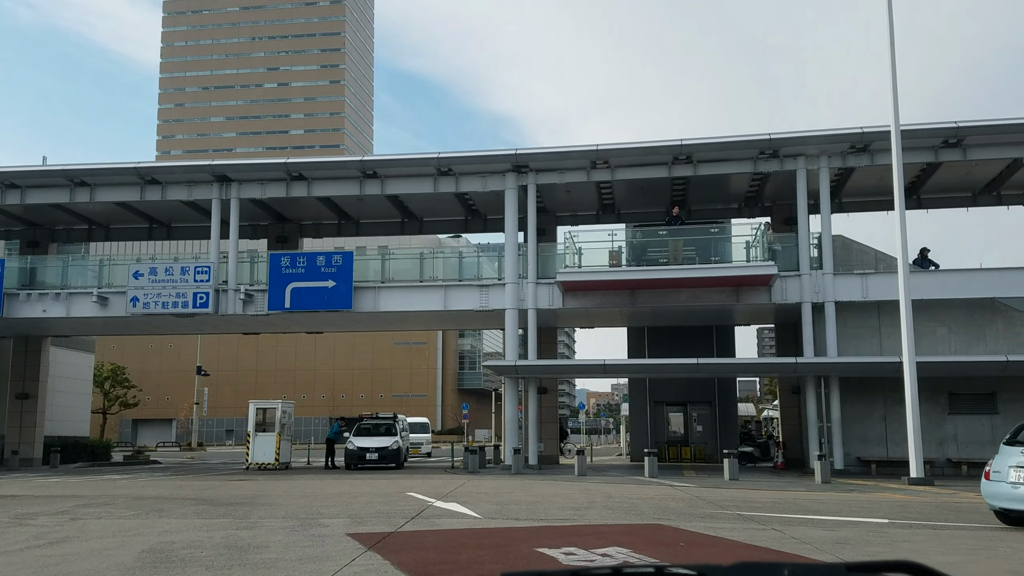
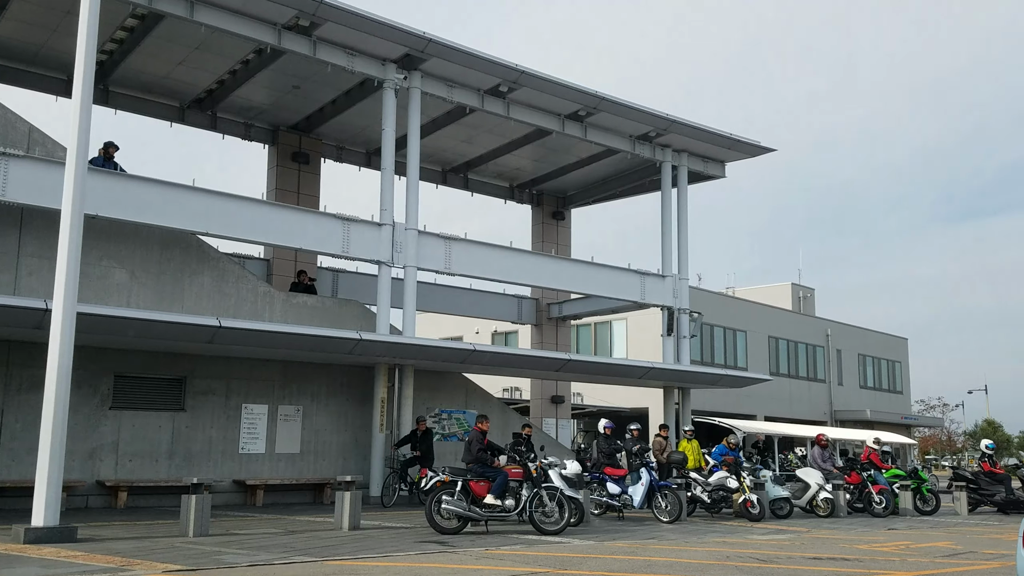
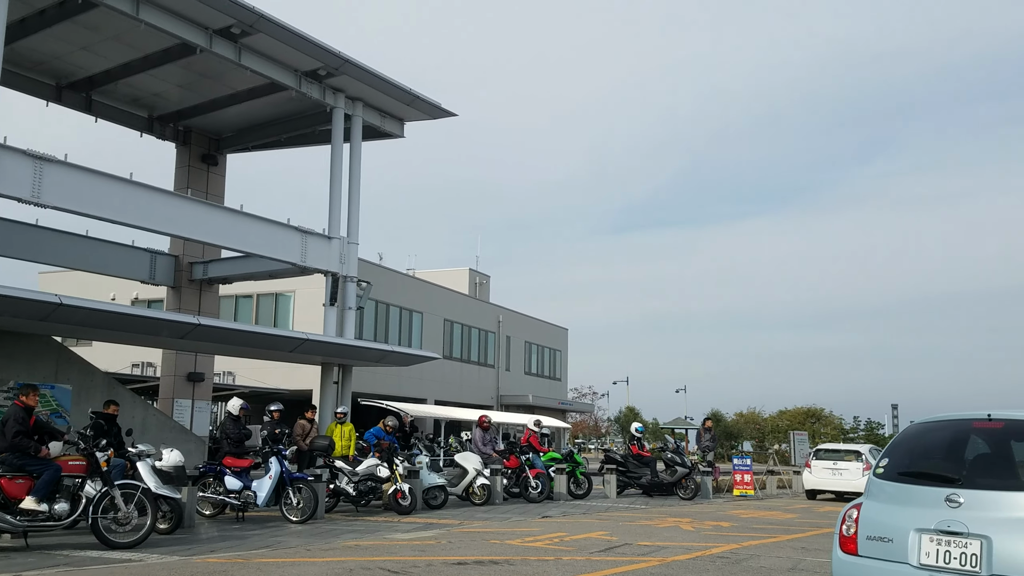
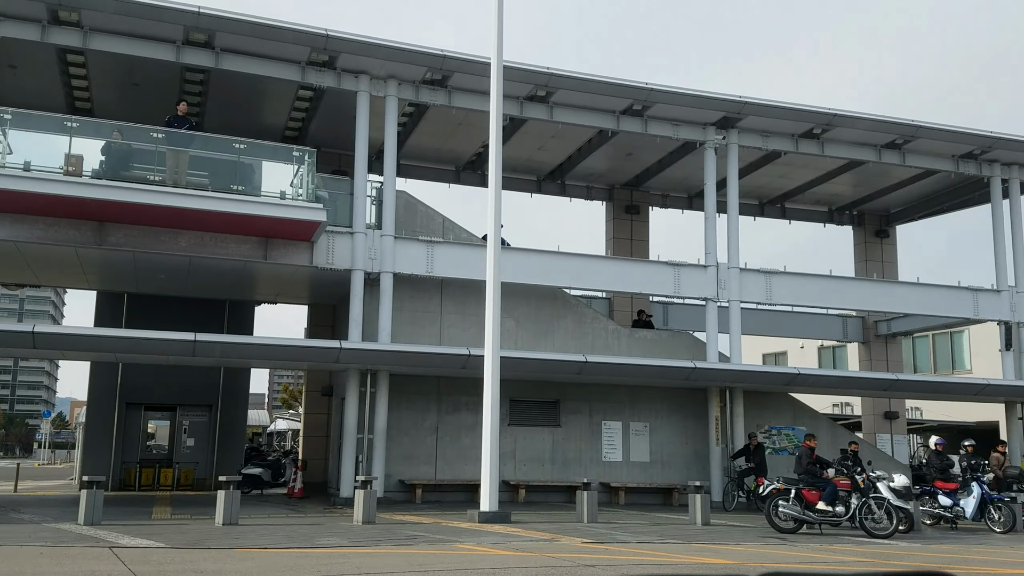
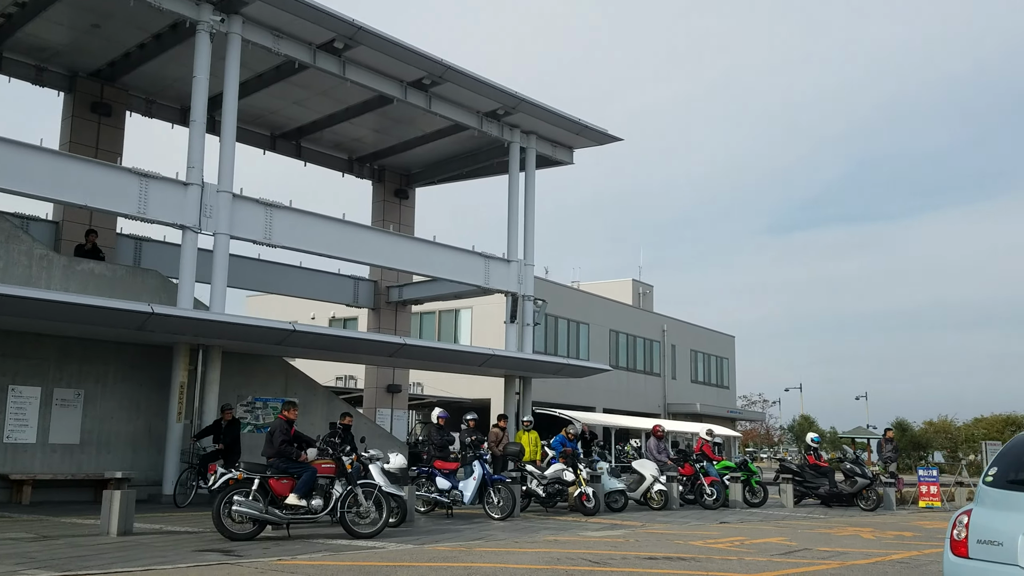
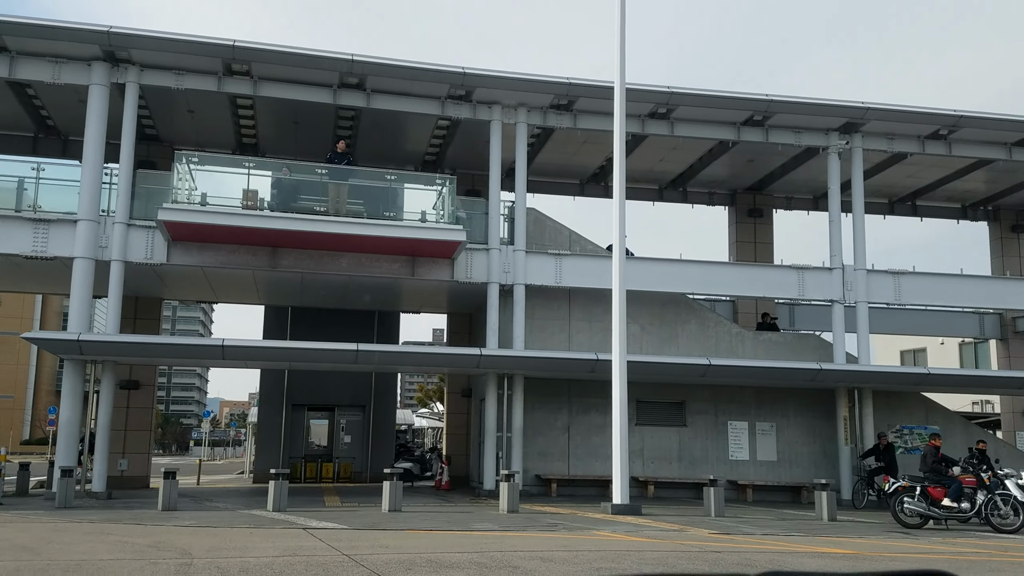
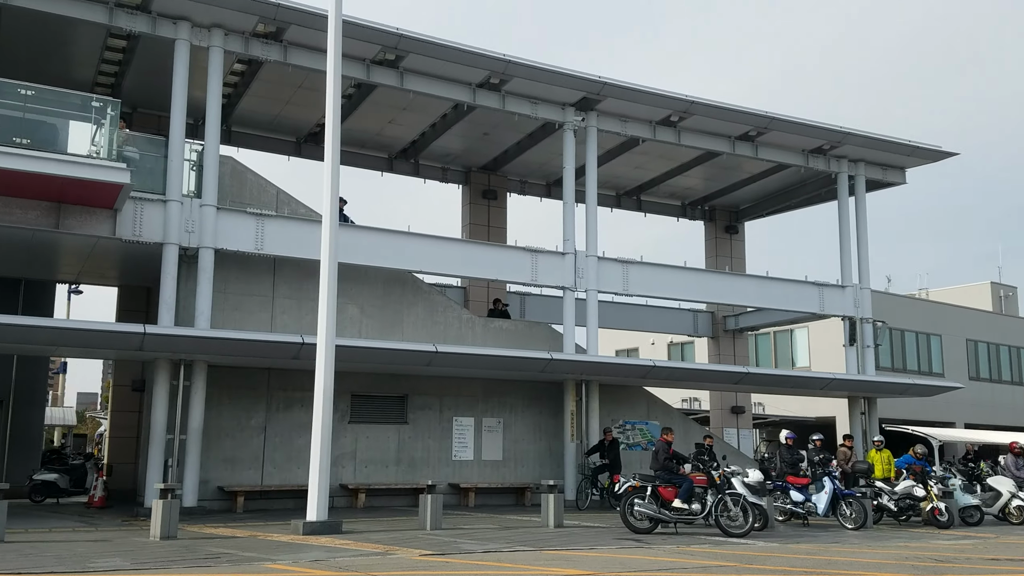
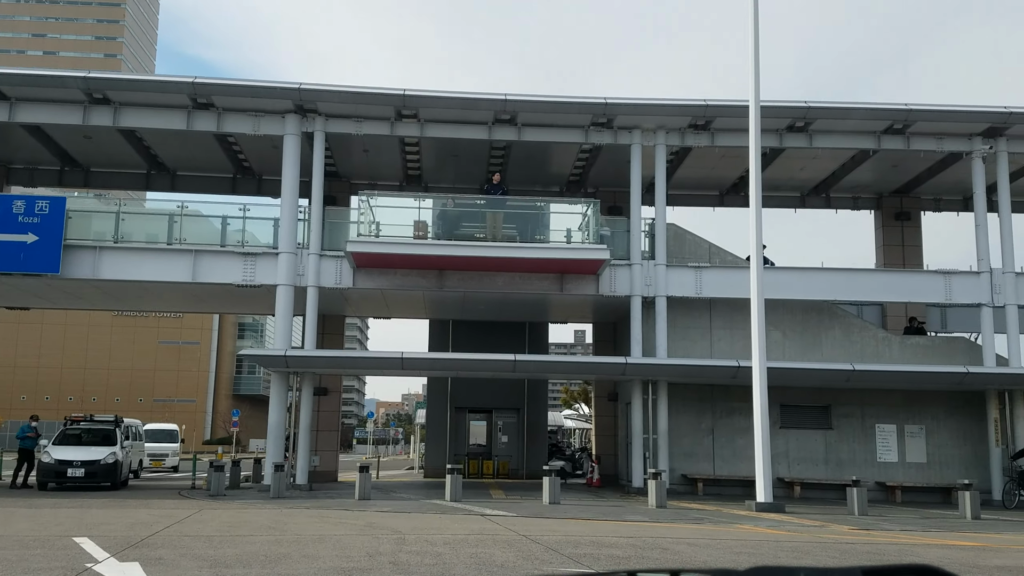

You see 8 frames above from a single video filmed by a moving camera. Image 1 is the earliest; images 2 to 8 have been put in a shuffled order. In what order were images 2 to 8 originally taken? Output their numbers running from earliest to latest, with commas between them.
8, 6, 4, 7, 2, 5, 3
